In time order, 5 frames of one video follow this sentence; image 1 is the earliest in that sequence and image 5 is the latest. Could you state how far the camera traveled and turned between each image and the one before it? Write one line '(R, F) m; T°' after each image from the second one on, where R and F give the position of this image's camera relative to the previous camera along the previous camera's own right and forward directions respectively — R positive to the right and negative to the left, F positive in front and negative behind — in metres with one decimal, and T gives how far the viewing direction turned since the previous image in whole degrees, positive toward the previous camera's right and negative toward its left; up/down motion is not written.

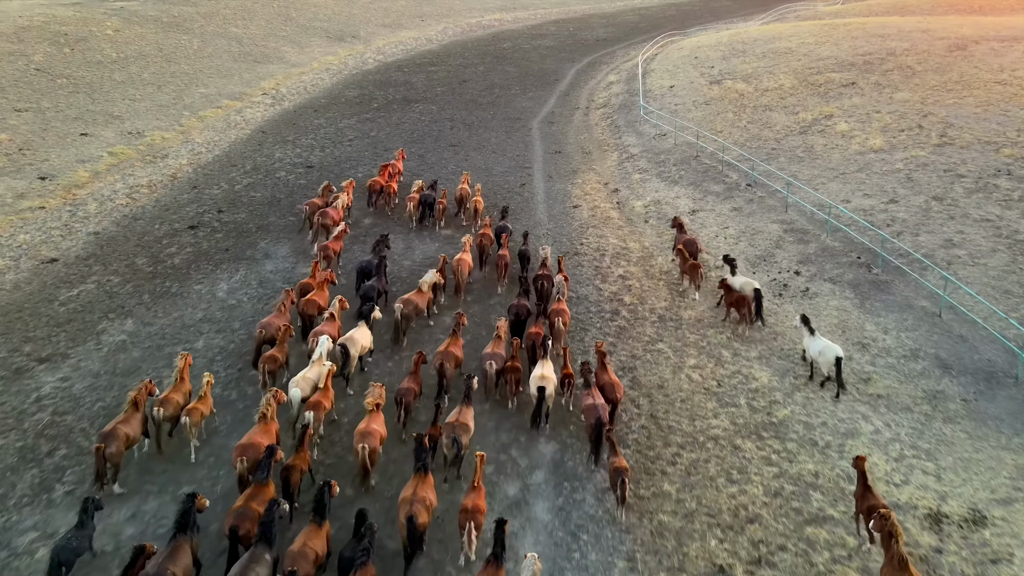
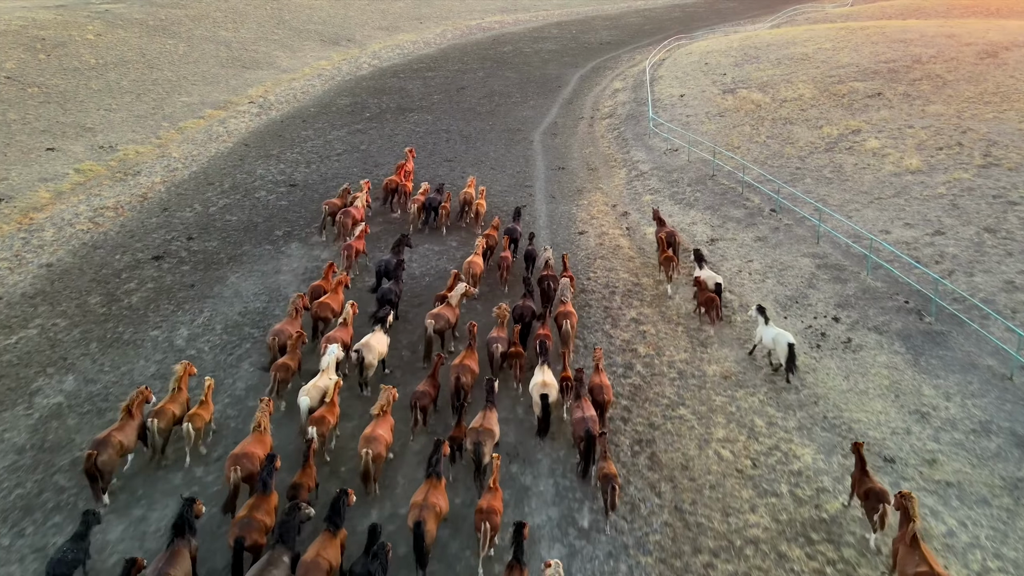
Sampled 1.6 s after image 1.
(+0.1, +1.9) m; 0°
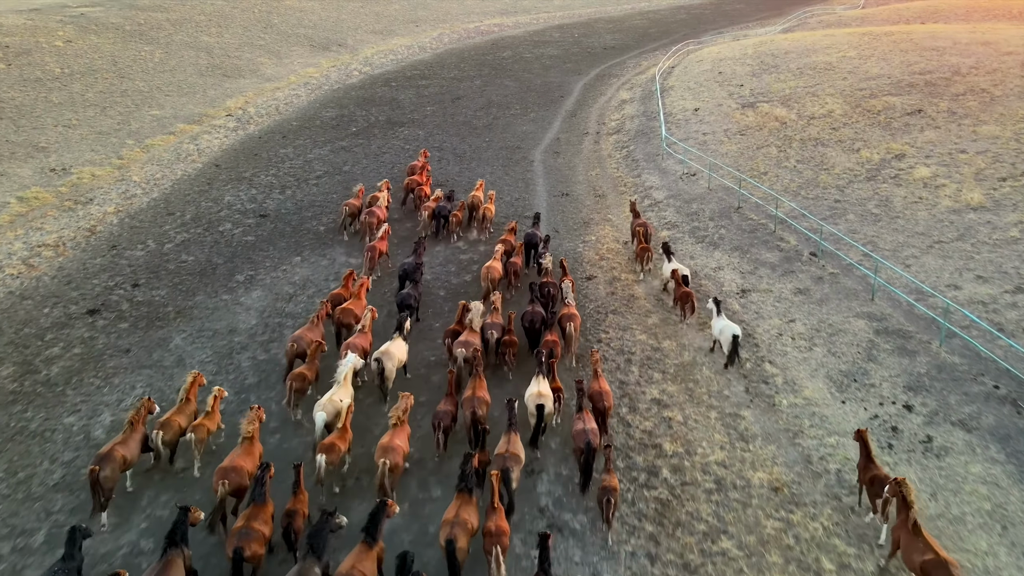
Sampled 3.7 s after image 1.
(+0.1, +2.6) m; 0°
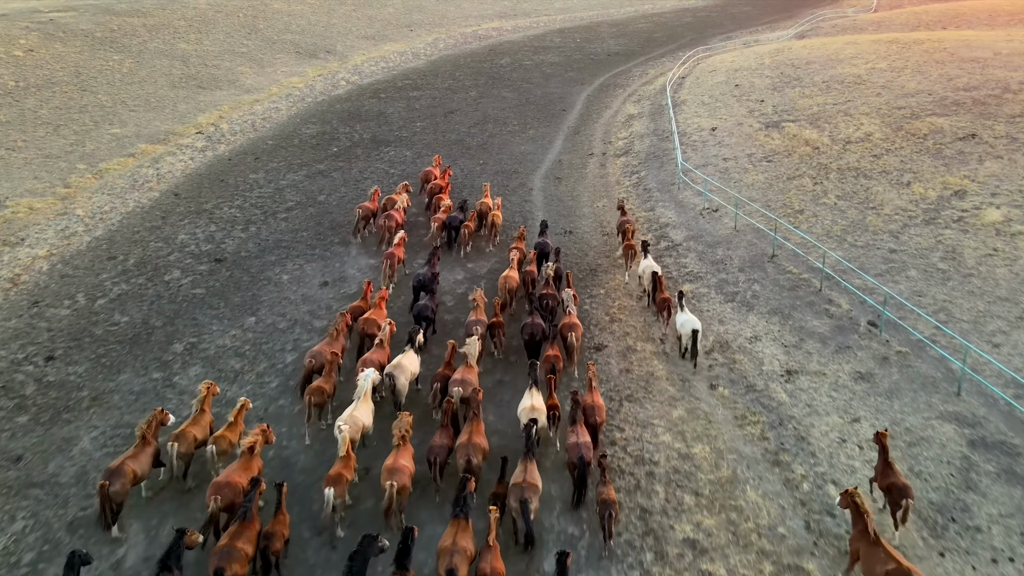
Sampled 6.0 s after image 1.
(+0.2, +2.8) m; 0°
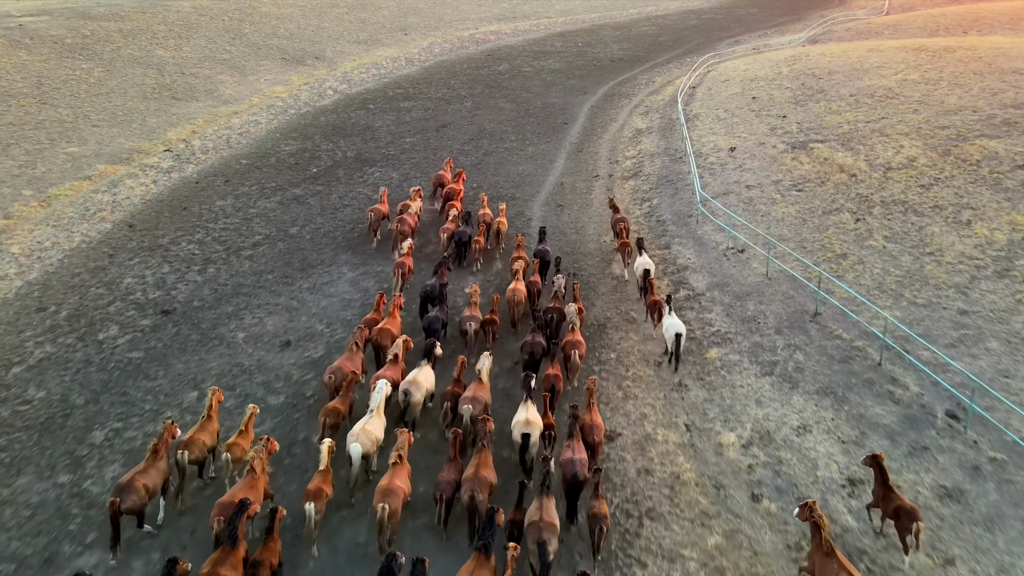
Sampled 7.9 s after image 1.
(+0.1, +2.5) m; 0°
